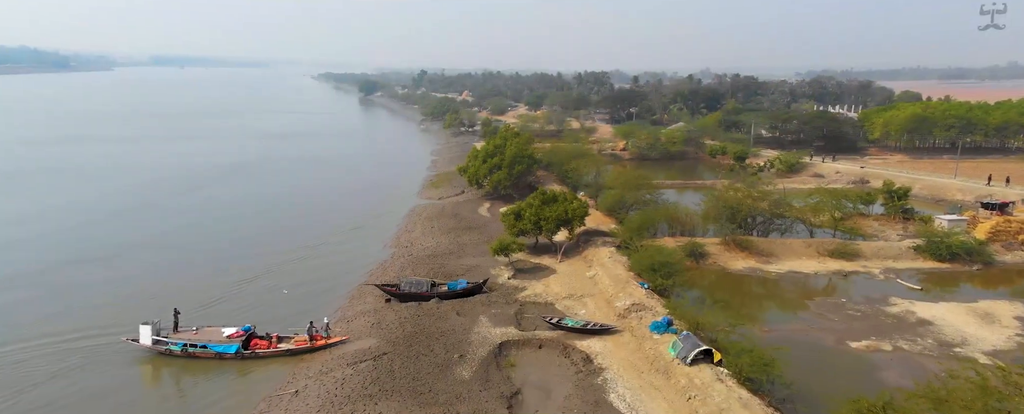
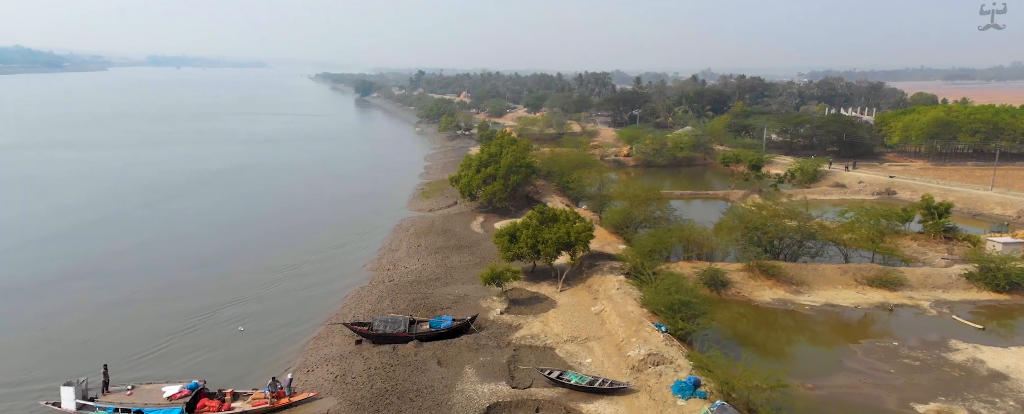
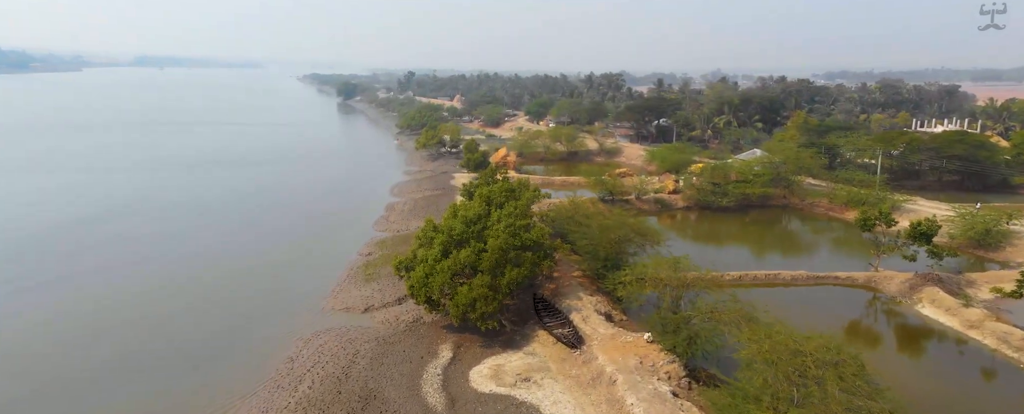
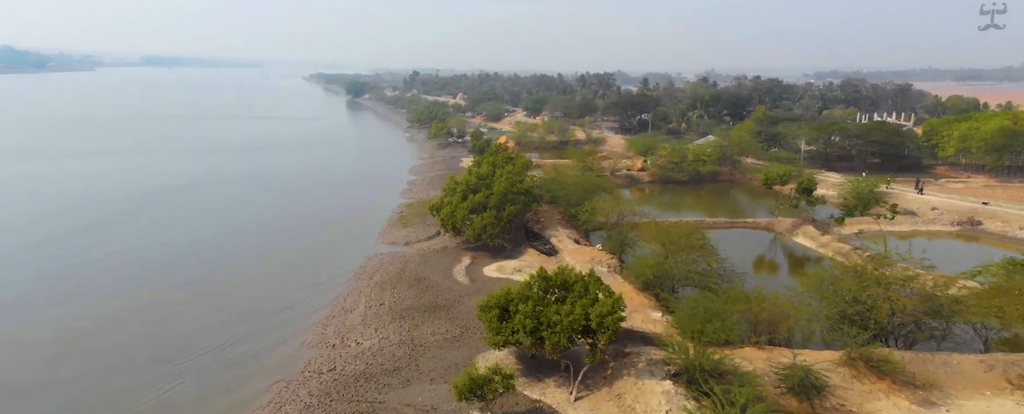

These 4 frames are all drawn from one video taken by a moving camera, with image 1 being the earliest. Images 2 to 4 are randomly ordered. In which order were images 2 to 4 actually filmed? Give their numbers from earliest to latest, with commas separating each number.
2, 4, 3
